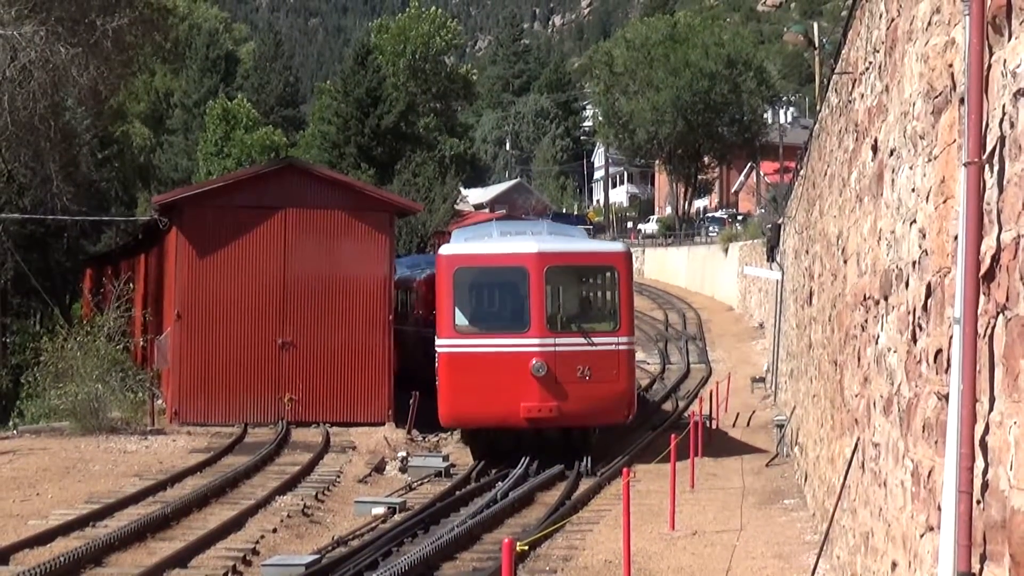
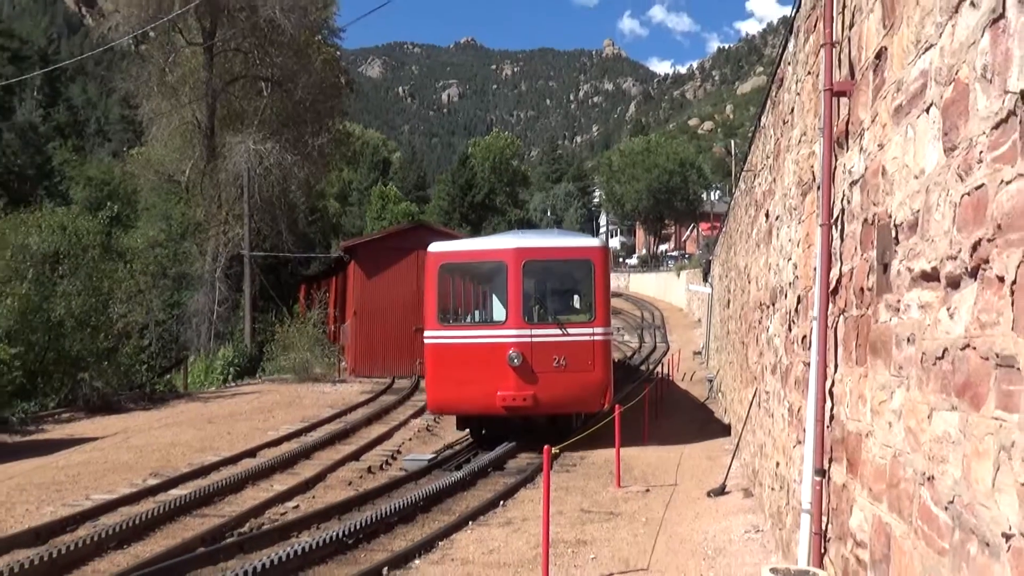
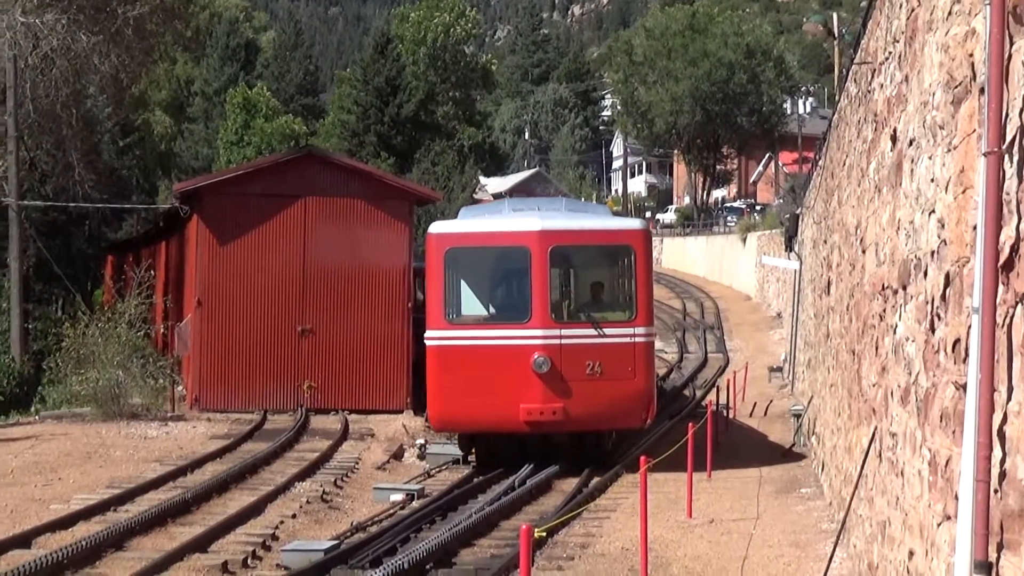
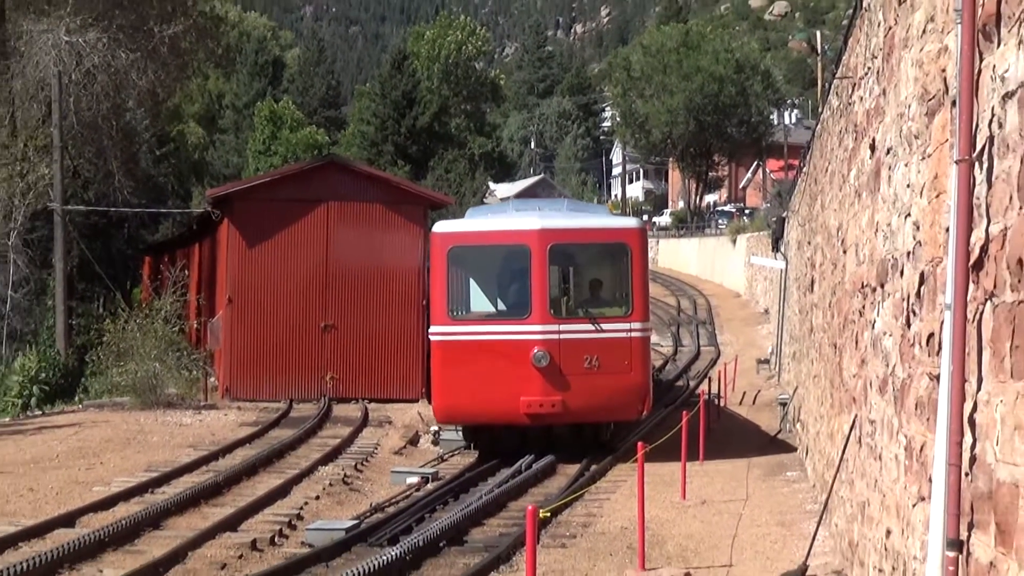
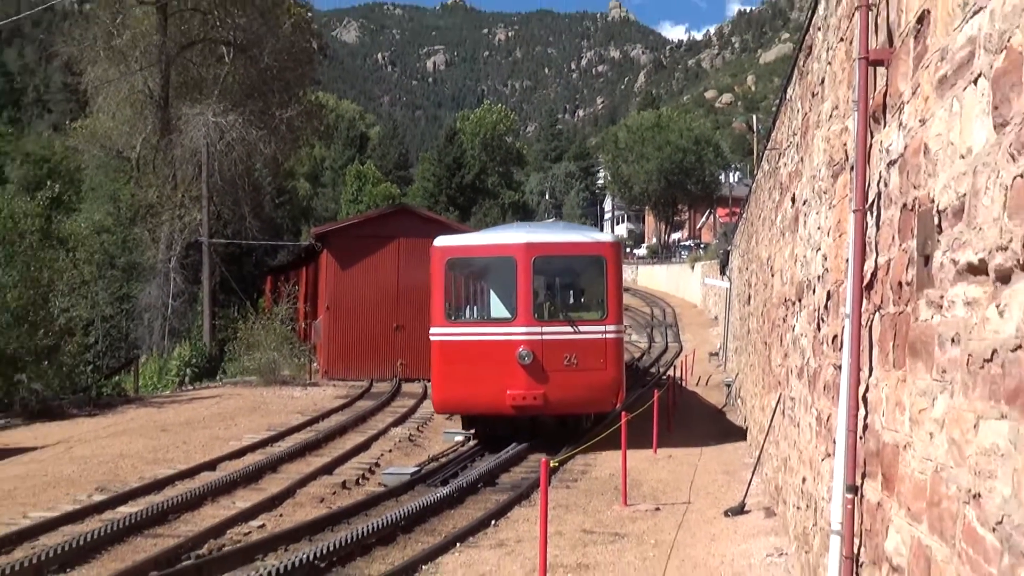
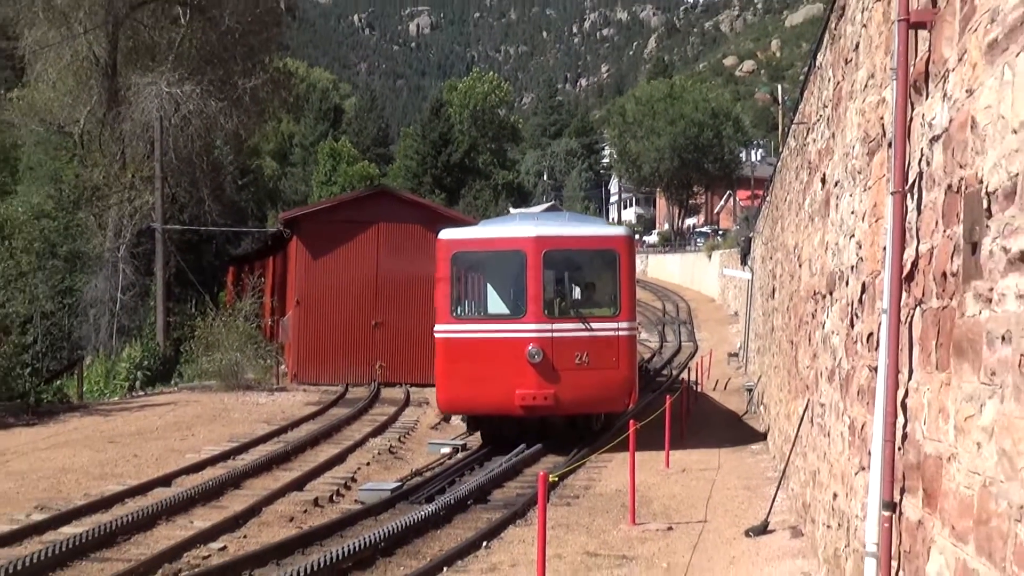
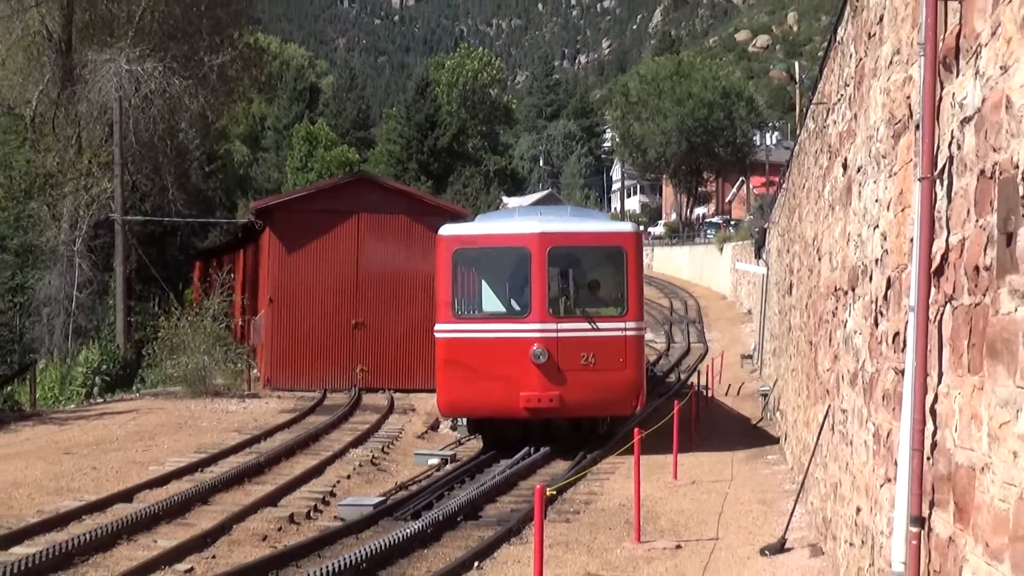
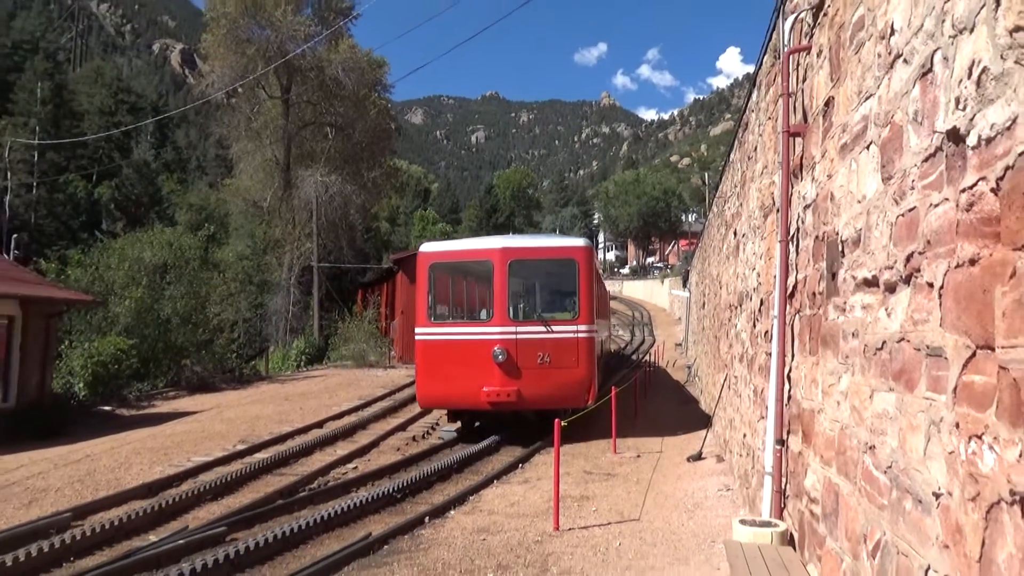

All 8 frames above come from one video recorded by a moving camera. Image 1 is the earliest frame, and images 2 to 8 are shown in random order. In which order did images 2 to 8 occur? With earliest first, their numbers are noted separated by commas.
3, 4, 7, 6, 5, 2, 8
